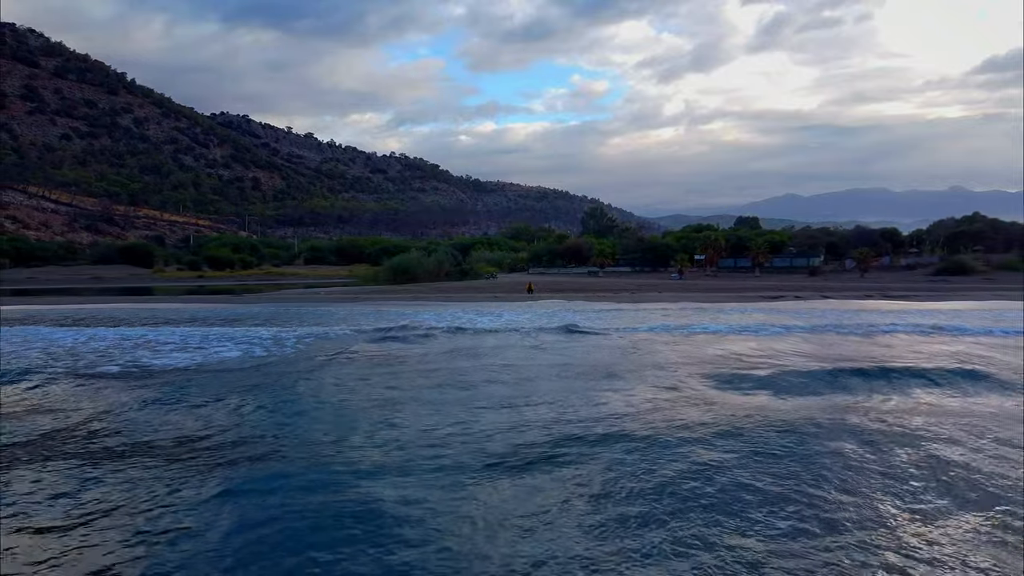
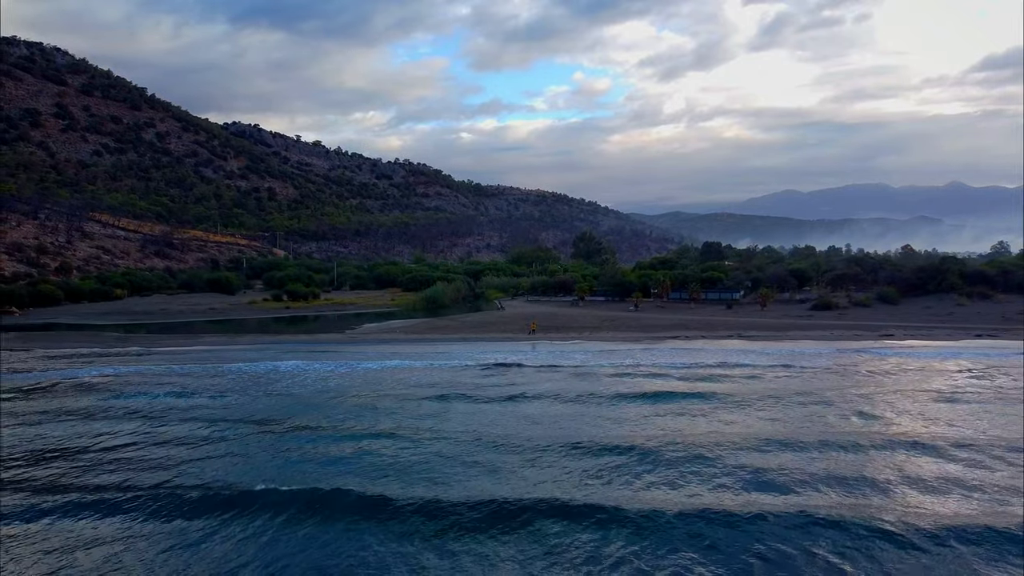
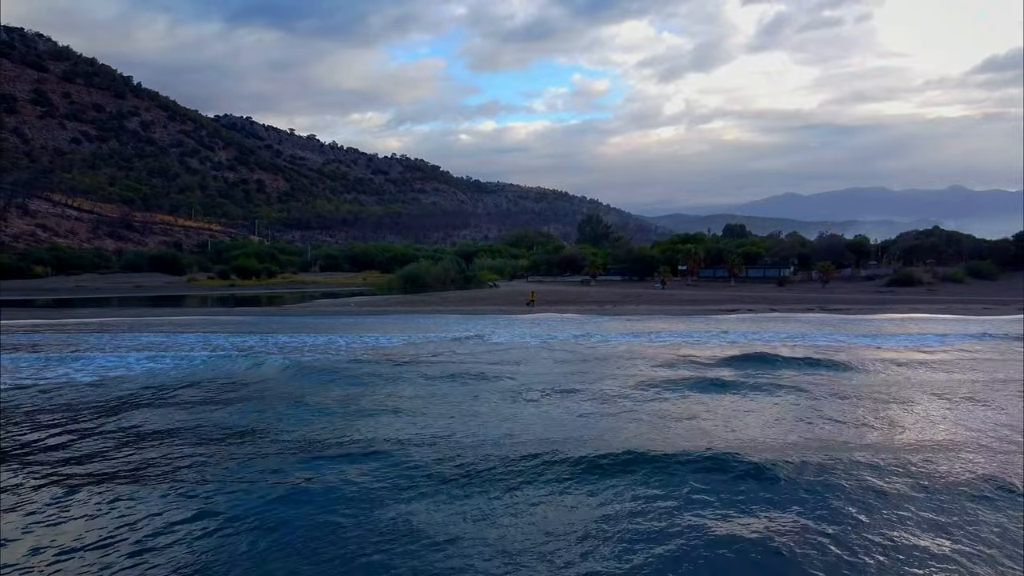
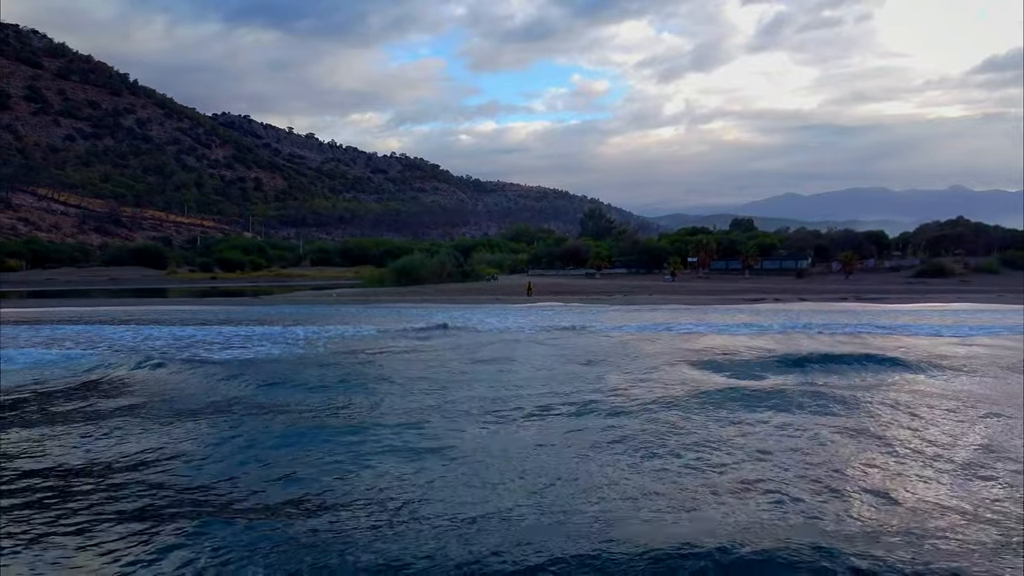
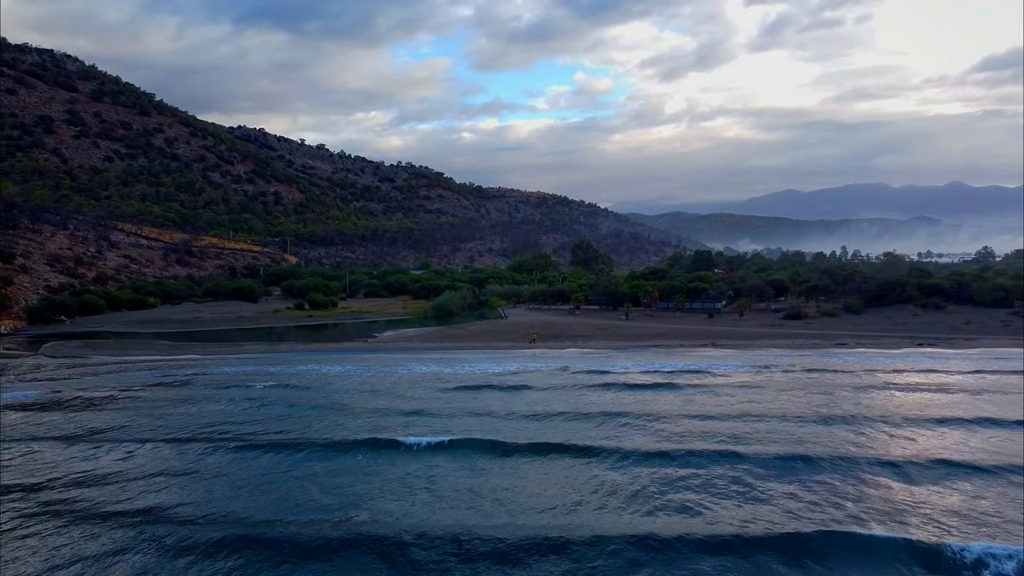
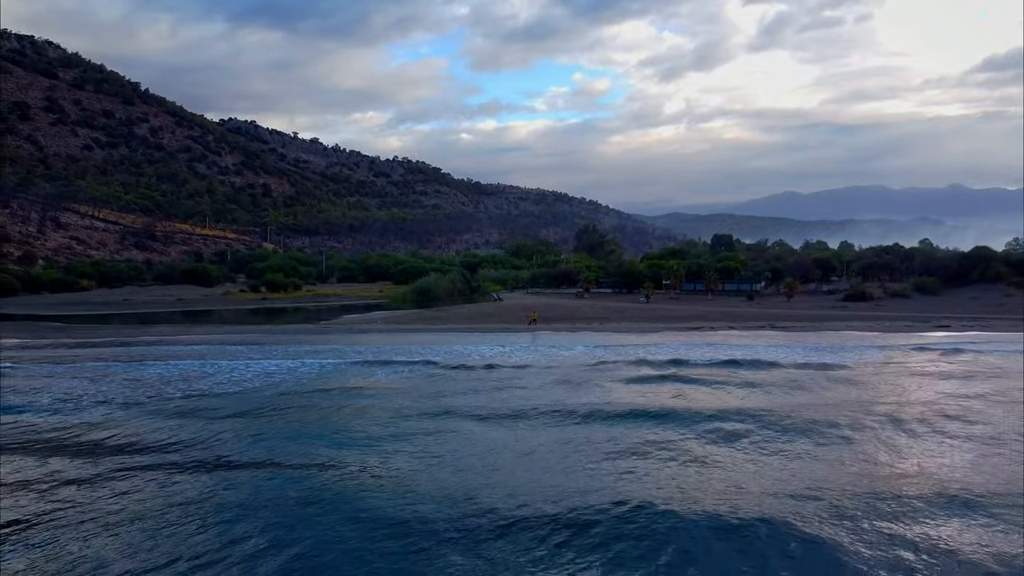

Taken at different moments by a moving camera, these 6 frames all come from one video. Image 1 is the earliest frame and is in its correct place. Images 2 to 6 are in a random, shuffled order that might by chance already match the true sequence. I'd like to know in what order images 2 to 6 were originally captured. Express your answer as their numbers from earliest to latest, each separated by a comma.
4, 3, 6, 2, 5
